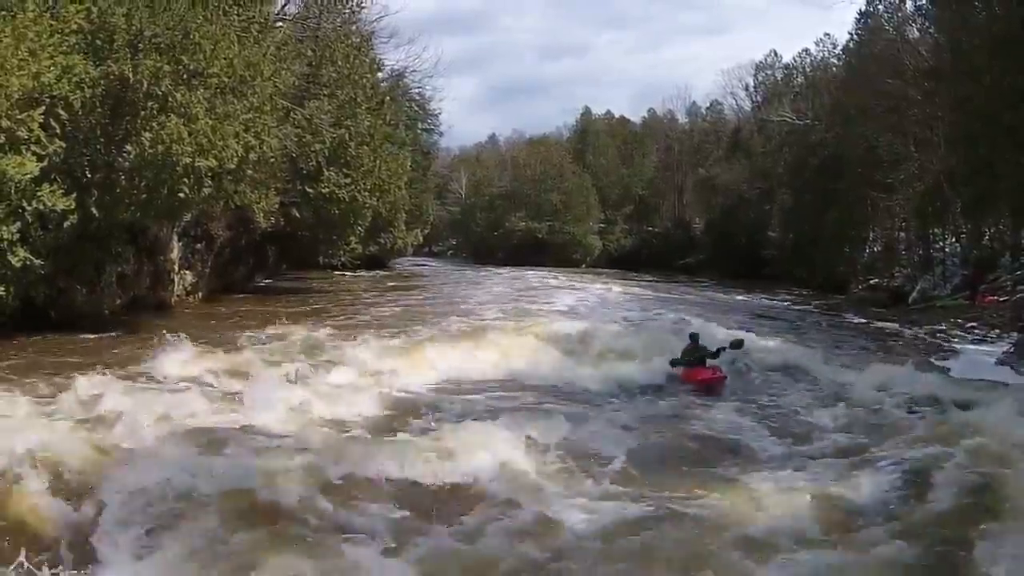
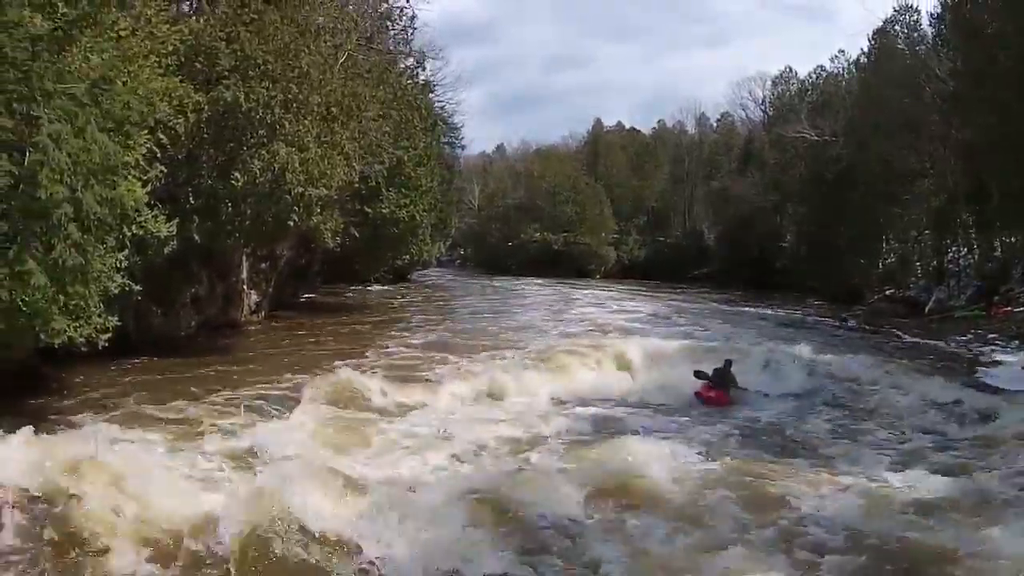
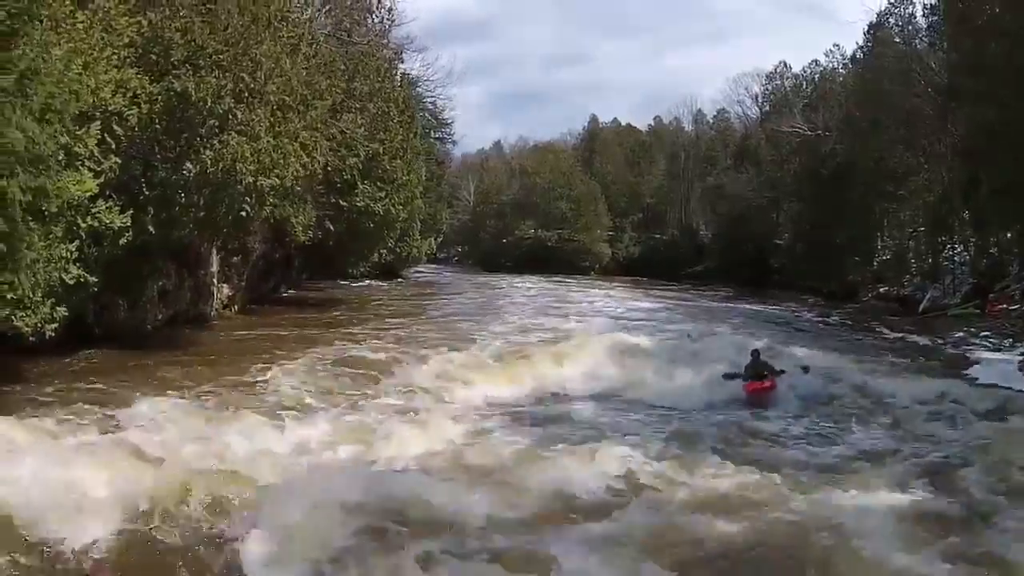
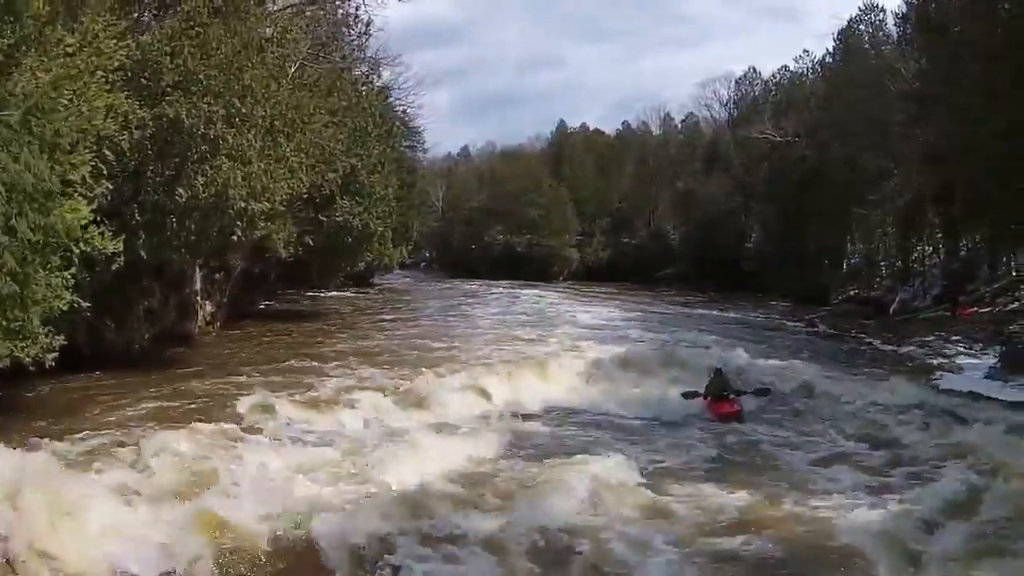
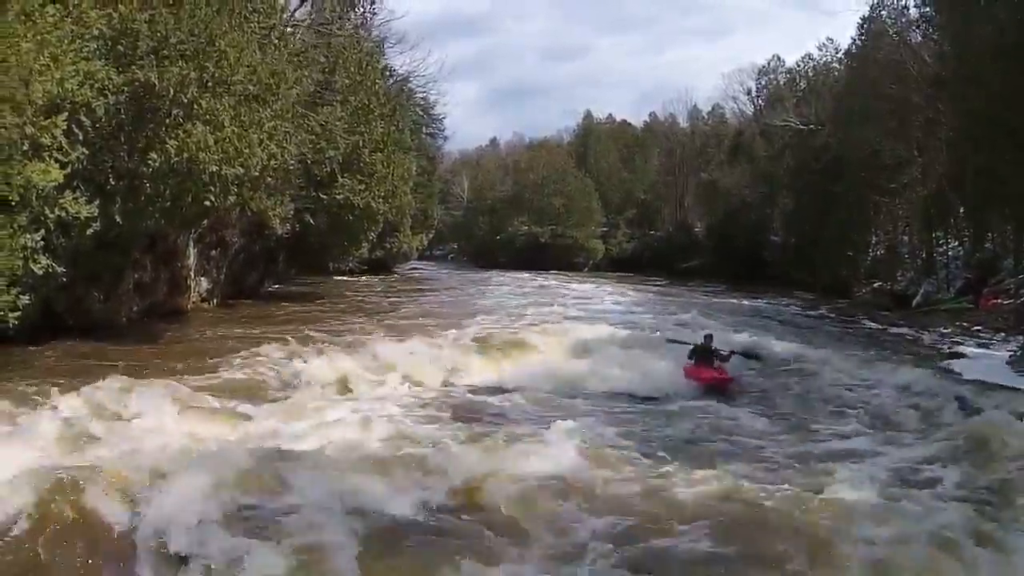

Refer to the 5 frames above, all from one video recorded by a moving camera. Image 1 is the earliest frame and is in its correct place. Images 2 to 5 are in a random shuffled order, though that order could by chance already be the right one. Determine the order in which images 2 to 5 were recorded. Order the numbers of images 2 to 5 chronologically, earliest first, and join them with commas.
5, 3, 2, 4
